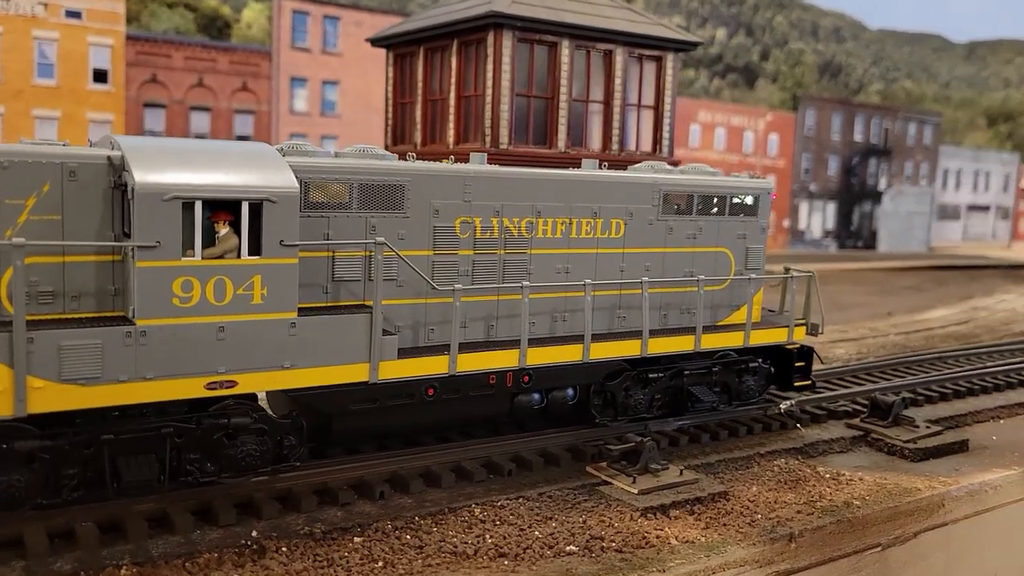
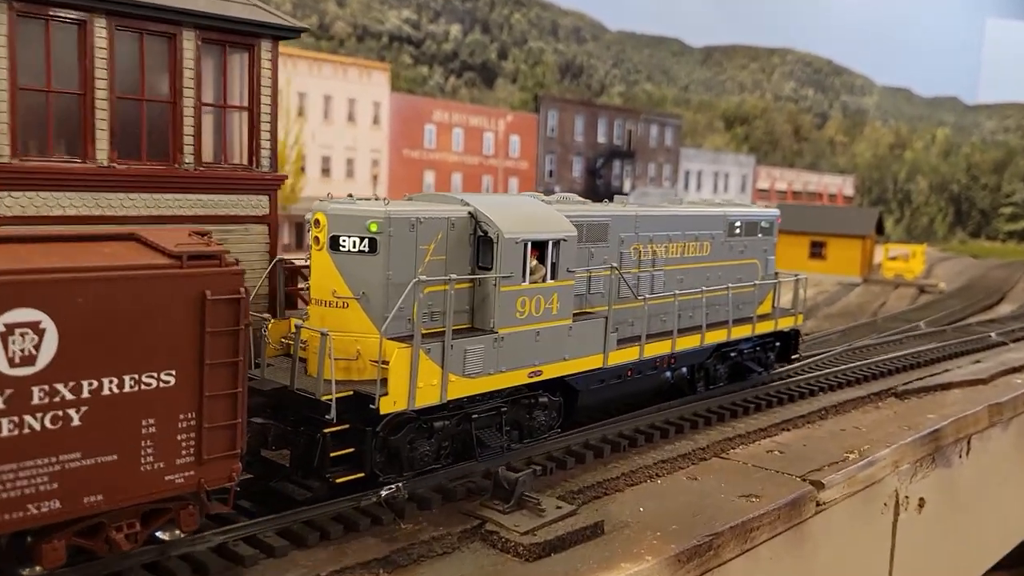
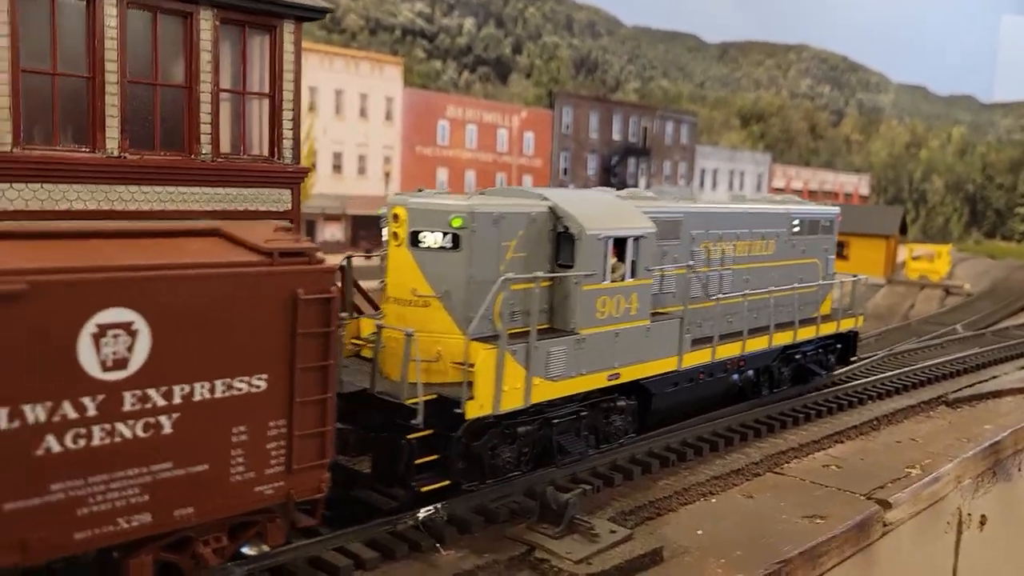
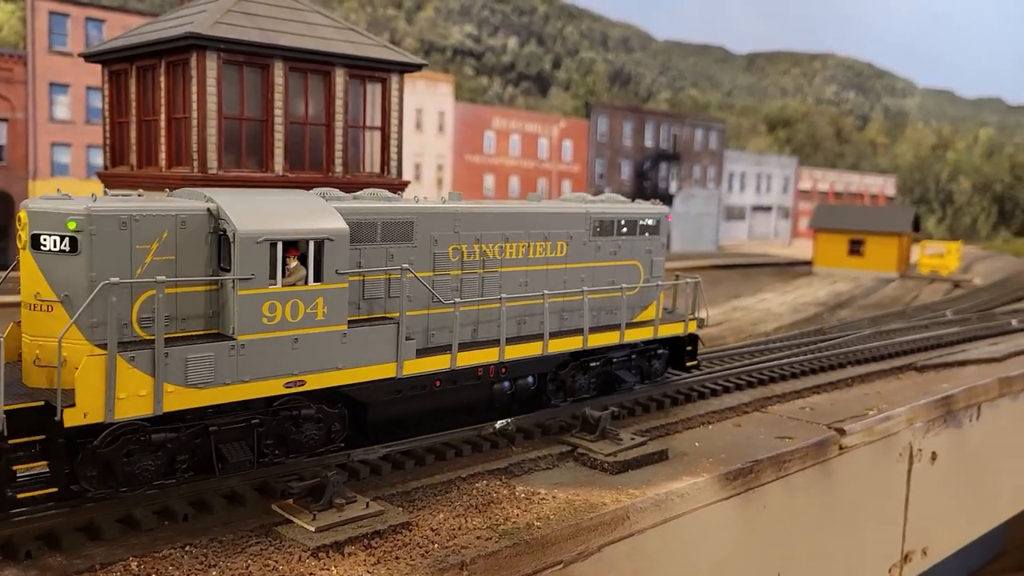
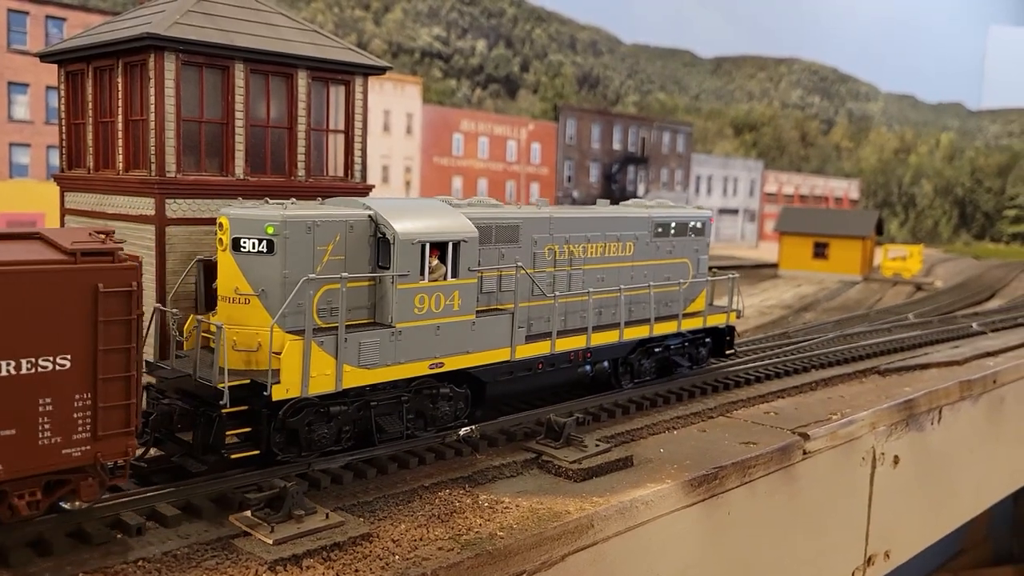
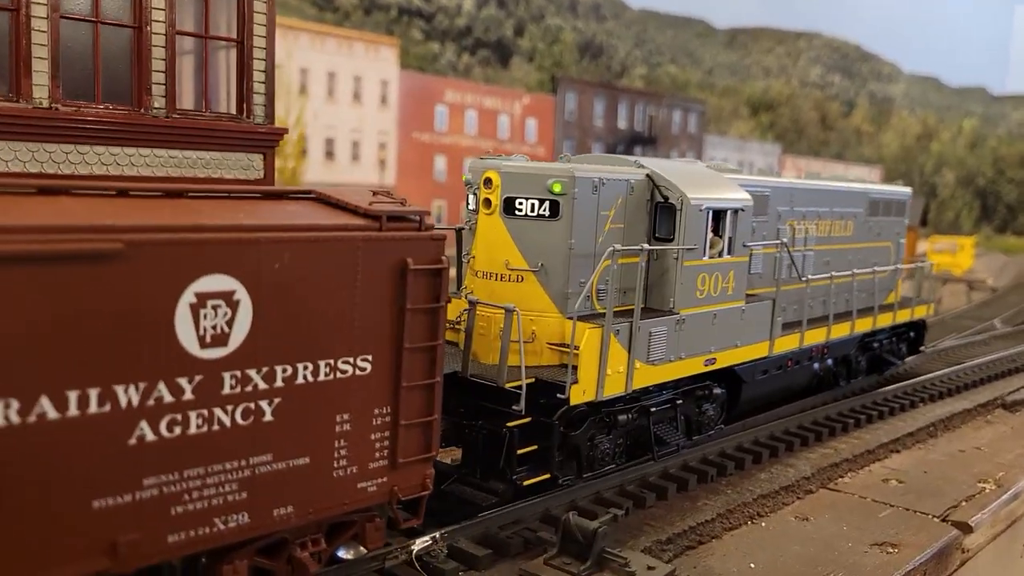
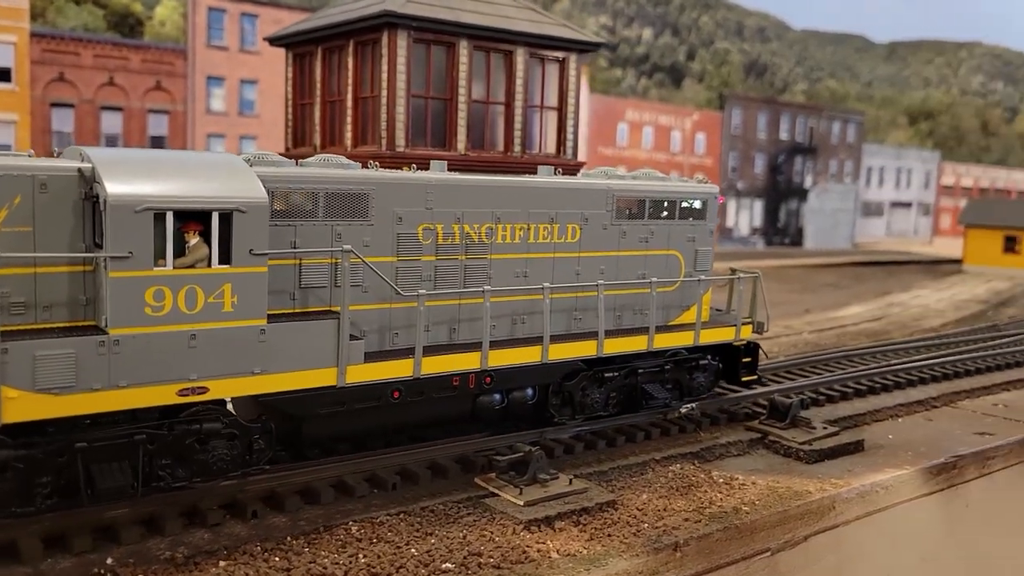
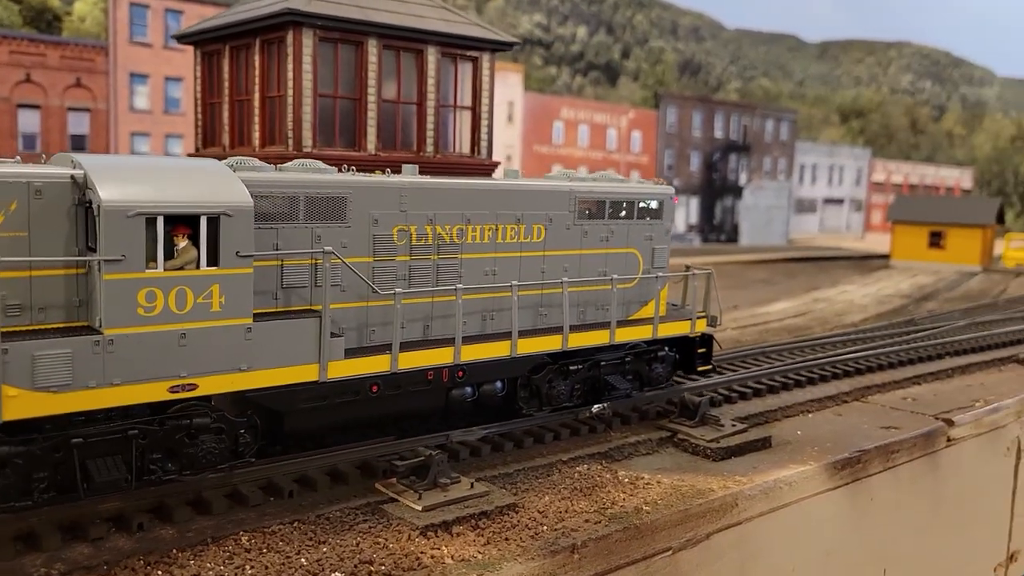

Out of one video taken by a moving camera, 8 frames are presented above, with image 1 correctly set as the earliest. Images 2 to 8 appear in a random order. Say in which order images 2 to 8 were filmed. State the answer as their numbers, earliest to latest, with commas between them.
7, 8, 4, 5, 2, 3, 6
